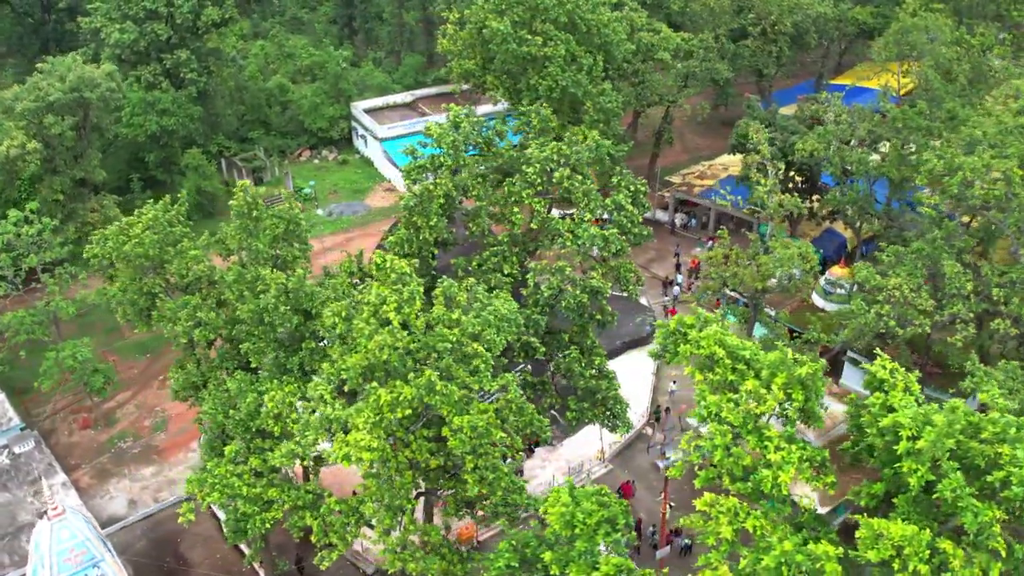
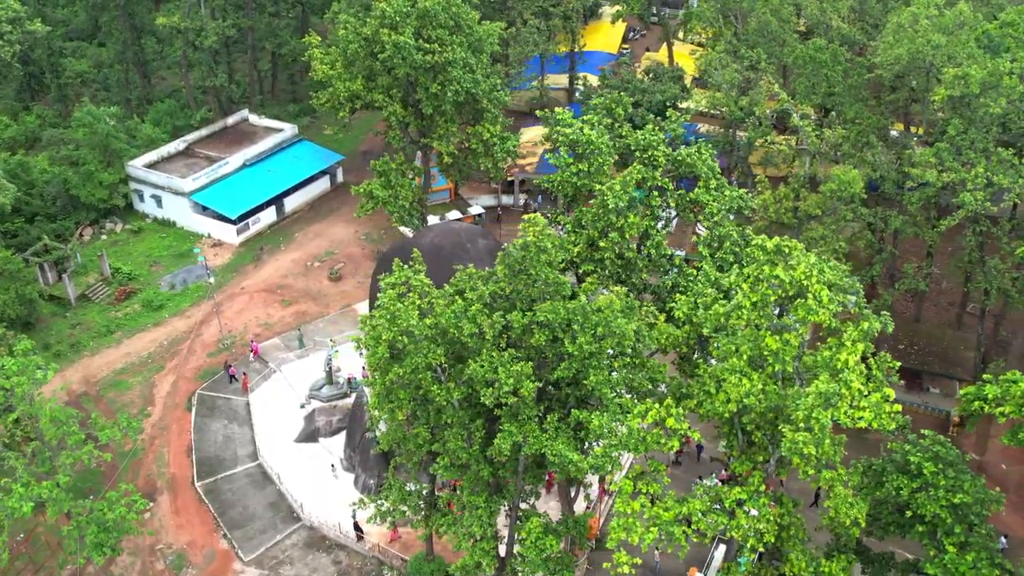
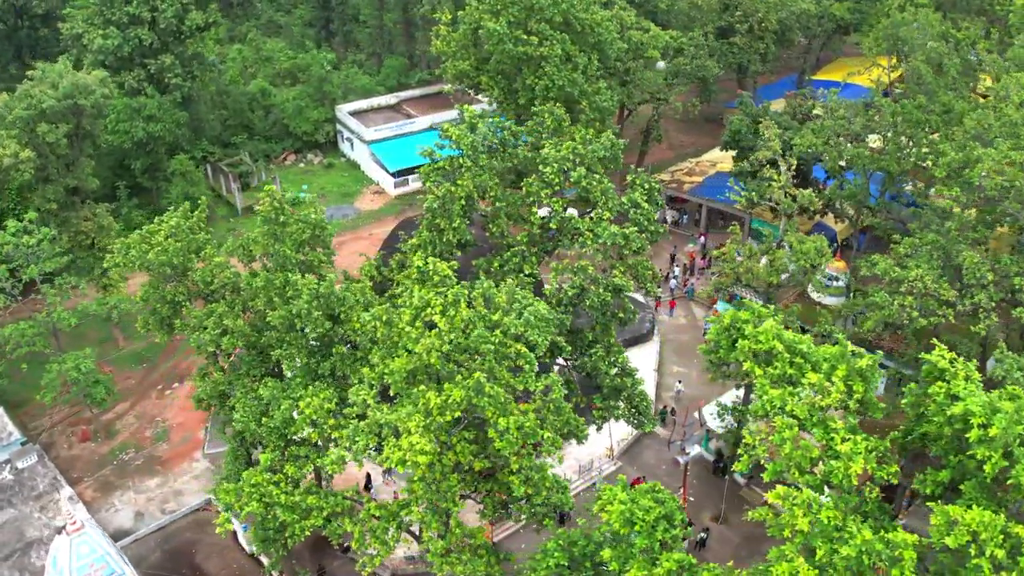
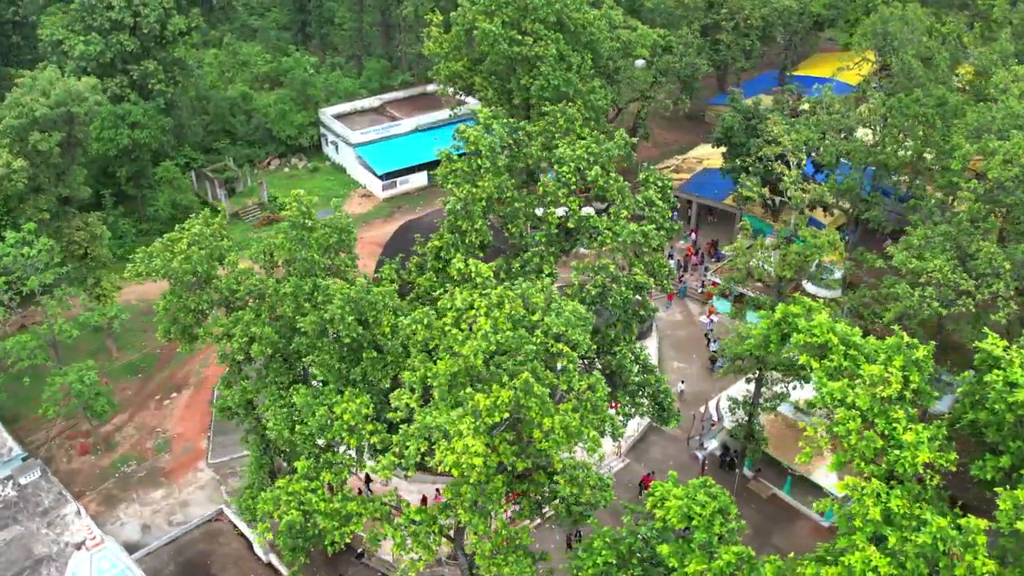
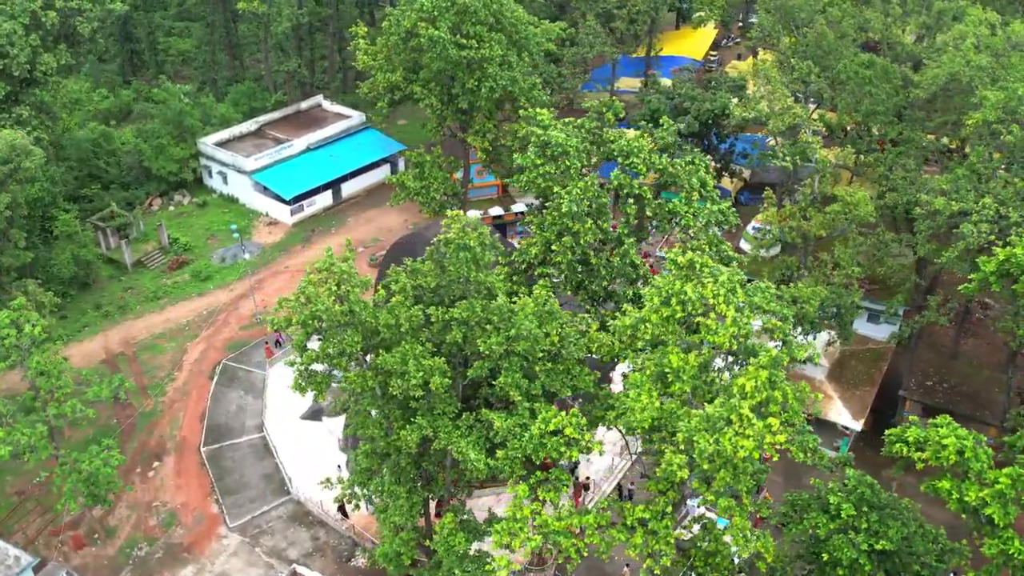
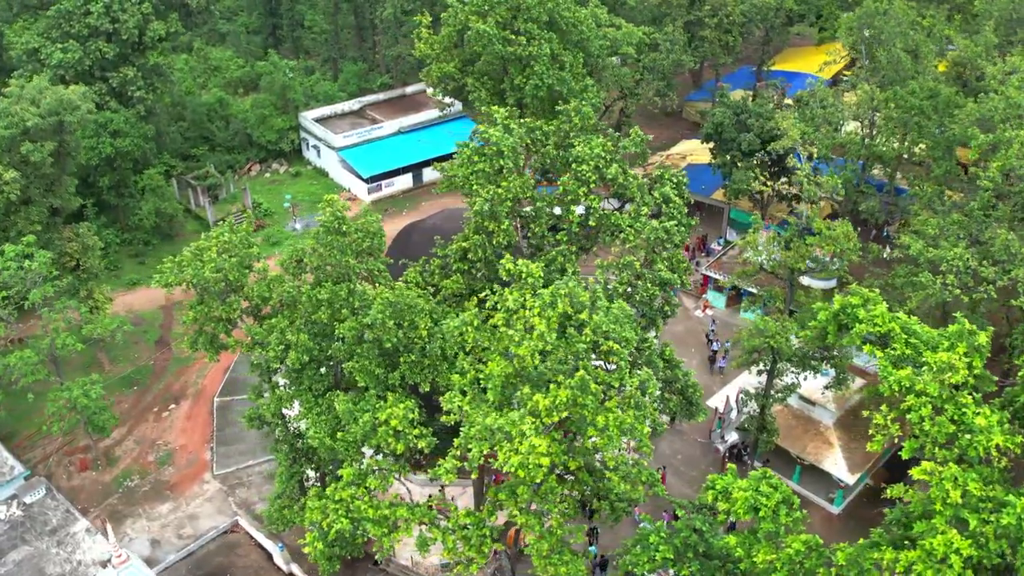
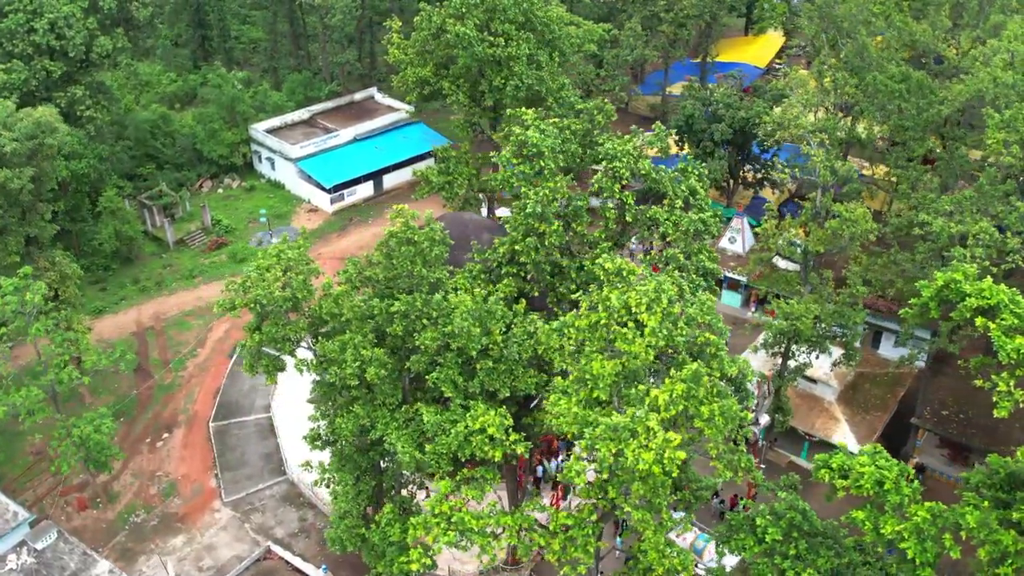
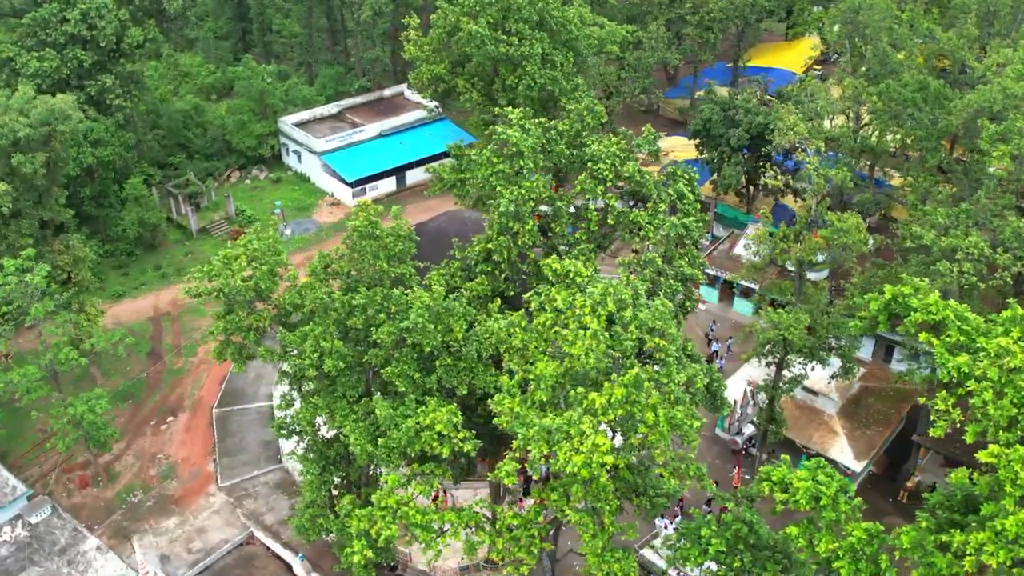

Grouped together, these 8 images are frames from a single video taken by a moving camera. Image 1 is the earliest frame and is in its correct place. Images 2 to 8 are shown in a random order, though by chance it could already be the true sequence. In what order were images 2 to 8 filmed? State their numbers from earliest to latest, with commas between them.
3, 4, 6, 8, 7, 5, 2
